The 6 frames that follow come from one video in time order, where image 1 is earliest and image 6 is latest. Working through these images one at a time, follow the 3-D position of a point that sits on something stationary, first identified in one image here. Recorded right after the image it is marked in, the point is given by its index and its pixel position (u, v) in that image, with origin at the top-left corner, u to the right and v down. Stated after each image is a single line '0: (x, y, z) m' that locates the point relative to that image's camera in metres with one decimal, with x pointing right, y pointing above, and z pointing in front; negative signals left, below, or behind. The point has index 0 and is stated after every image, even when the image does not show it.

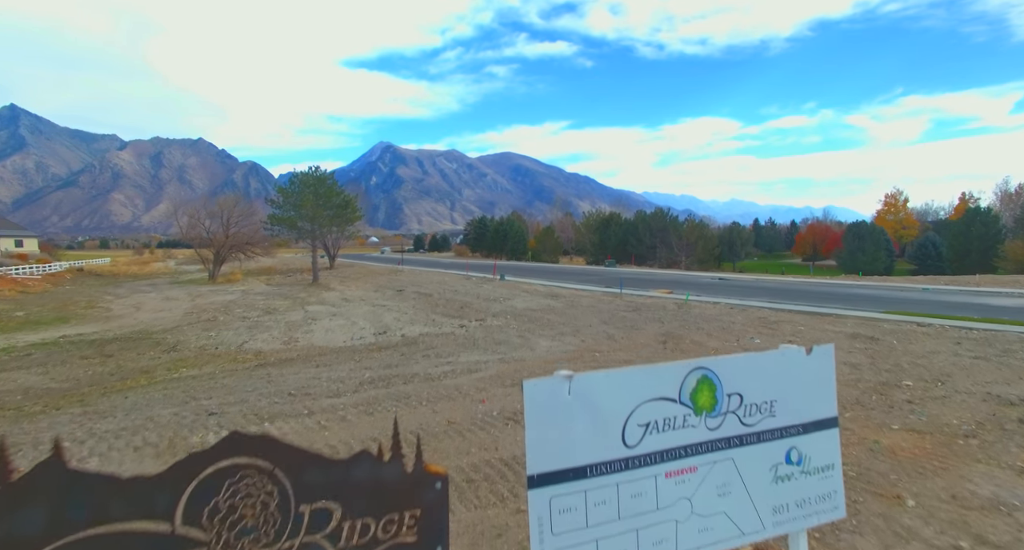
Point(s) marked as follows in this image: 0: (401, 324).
0: (-2.6, -1.2, +12.0) m
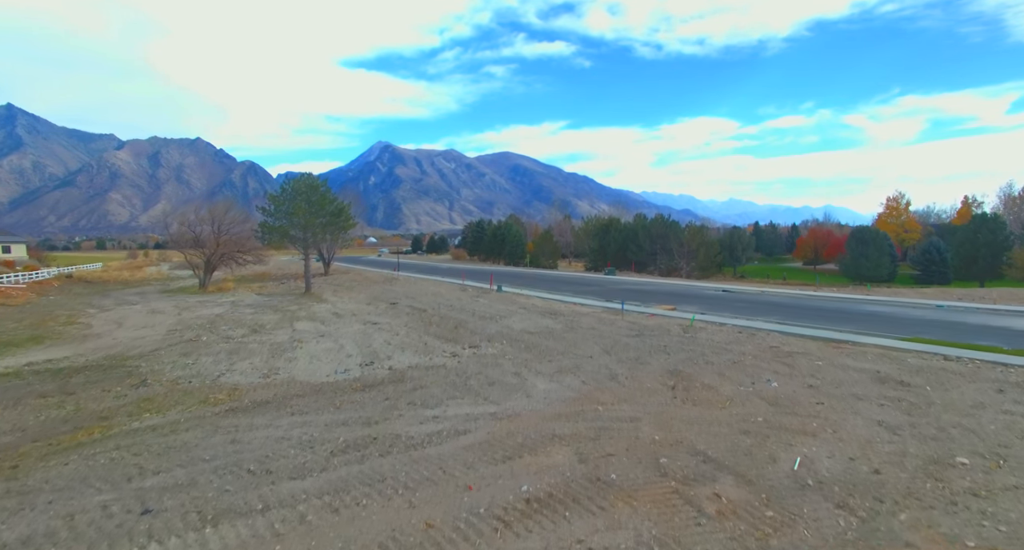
0: (-2.7, -1.7, +11.3) m
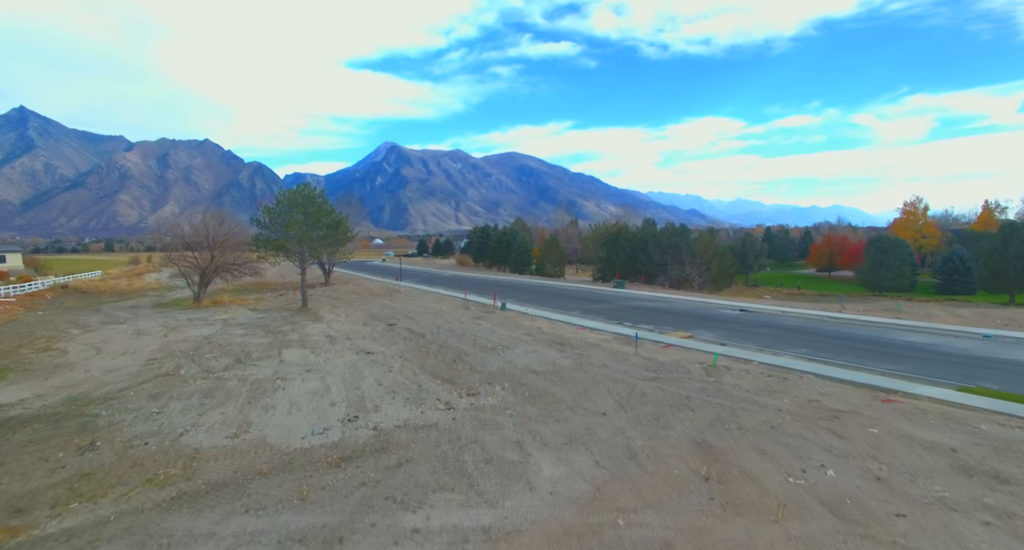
0: (-2.6, -2.4, +10.2) m
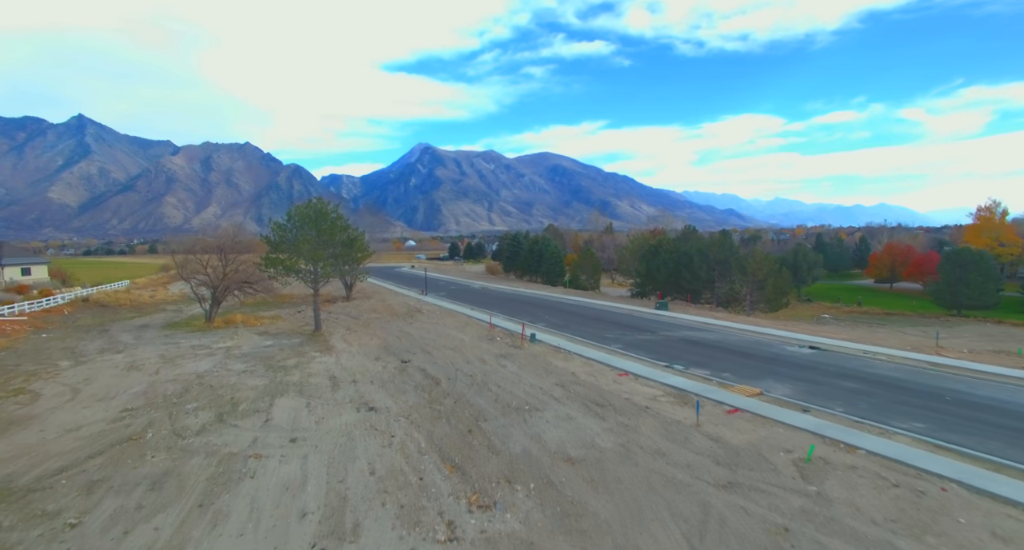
0: (-2.2, -3.4, +7.8) m
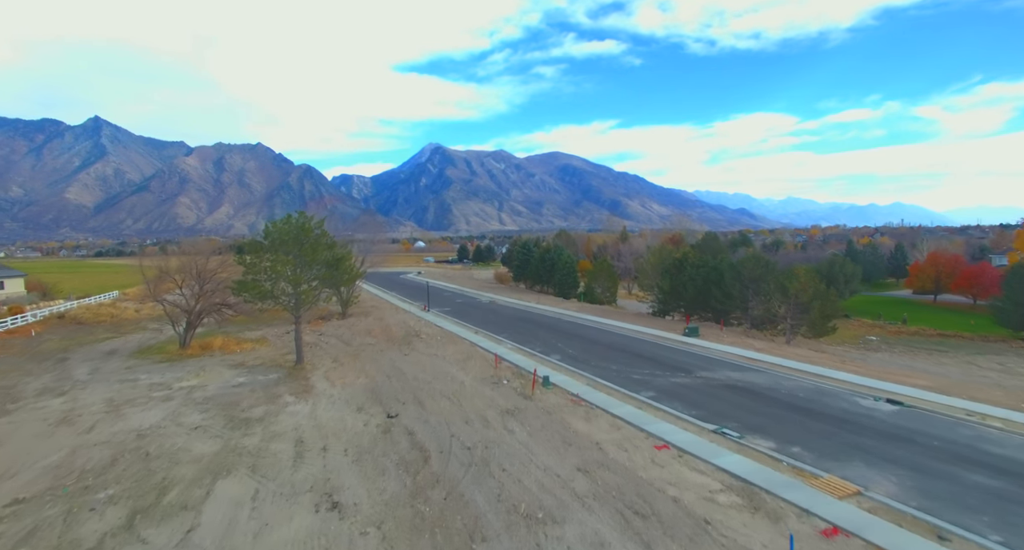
0: (-2.2, -4.4, +4.6) m
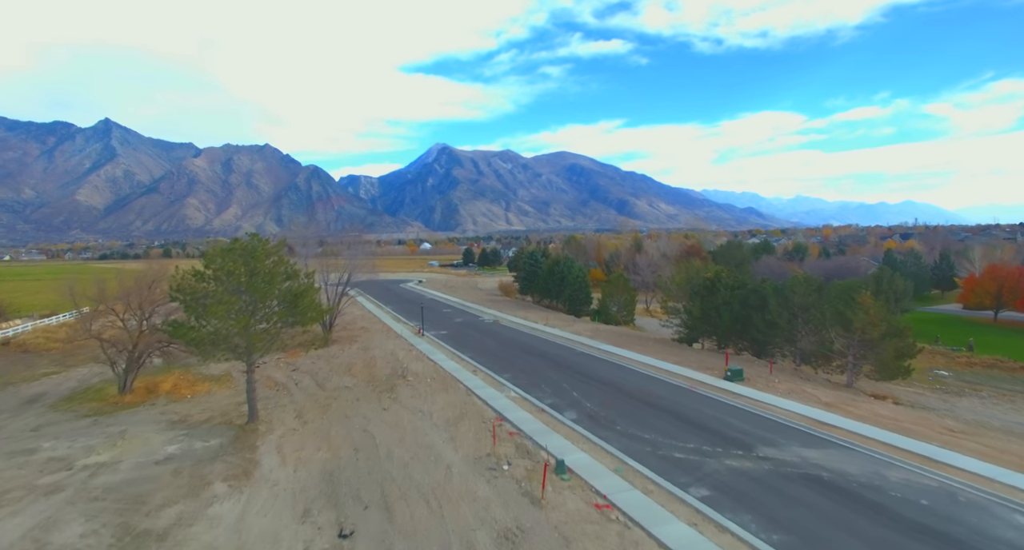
0: (-2.3, -5.7, +0.4) m
